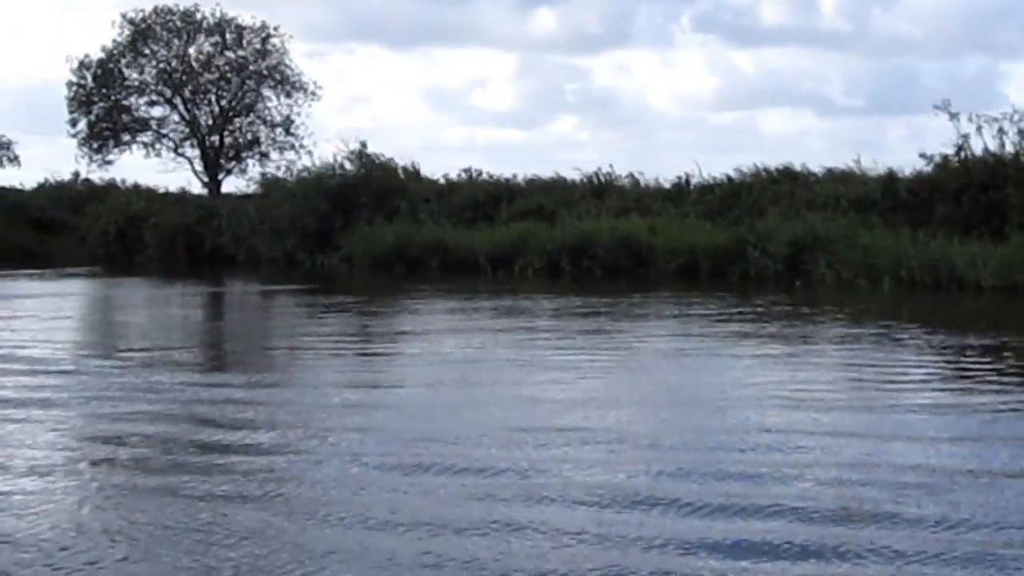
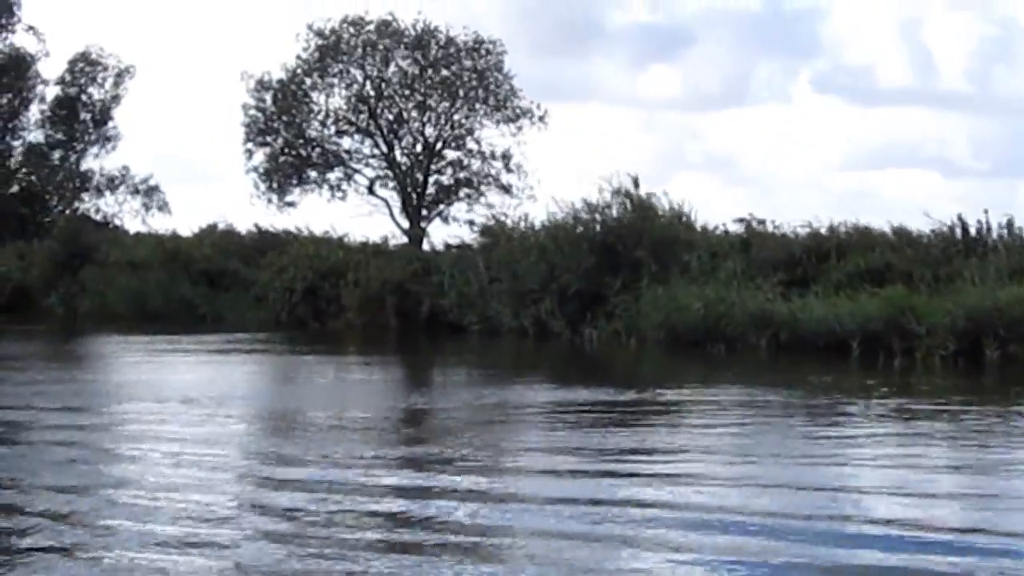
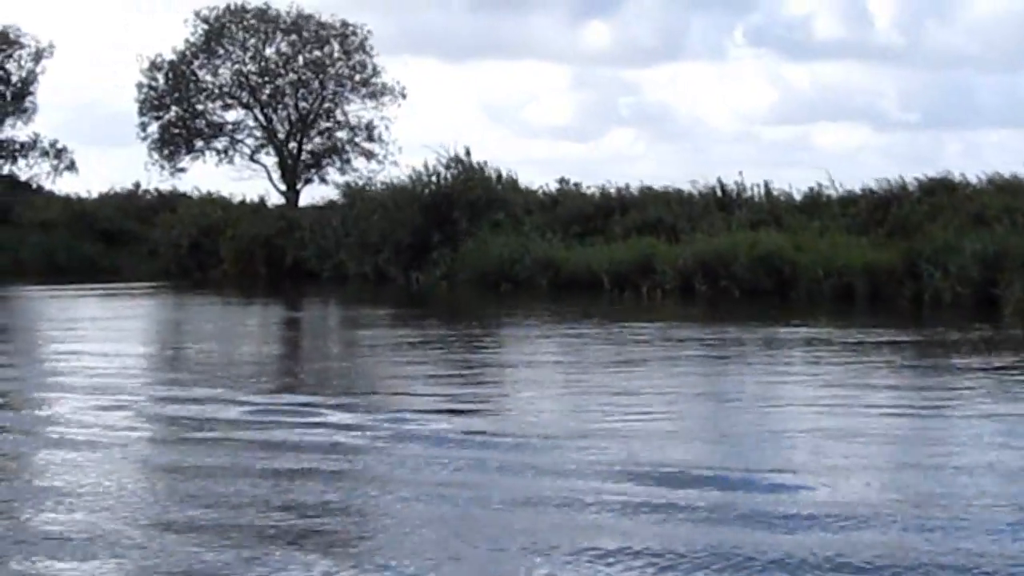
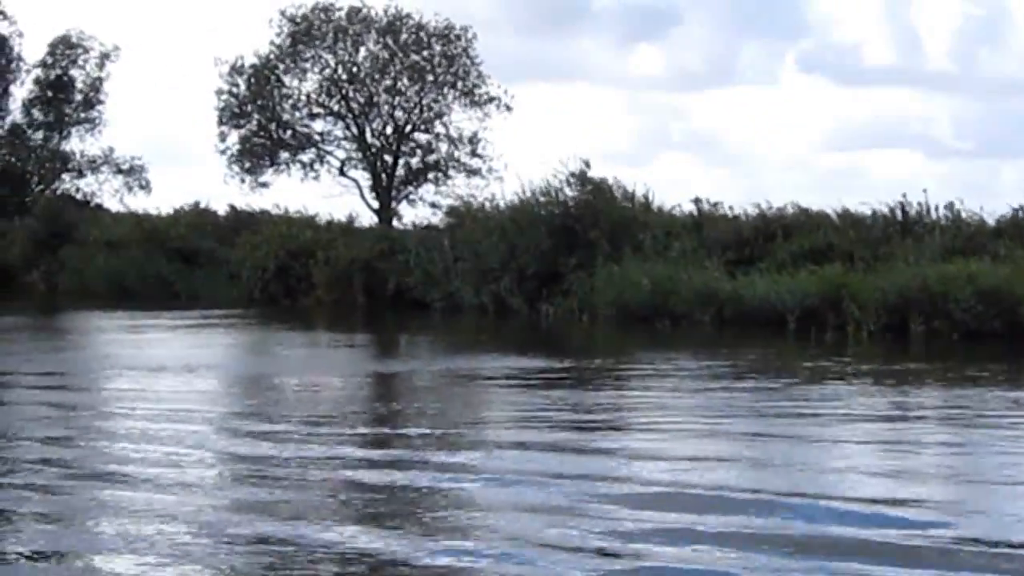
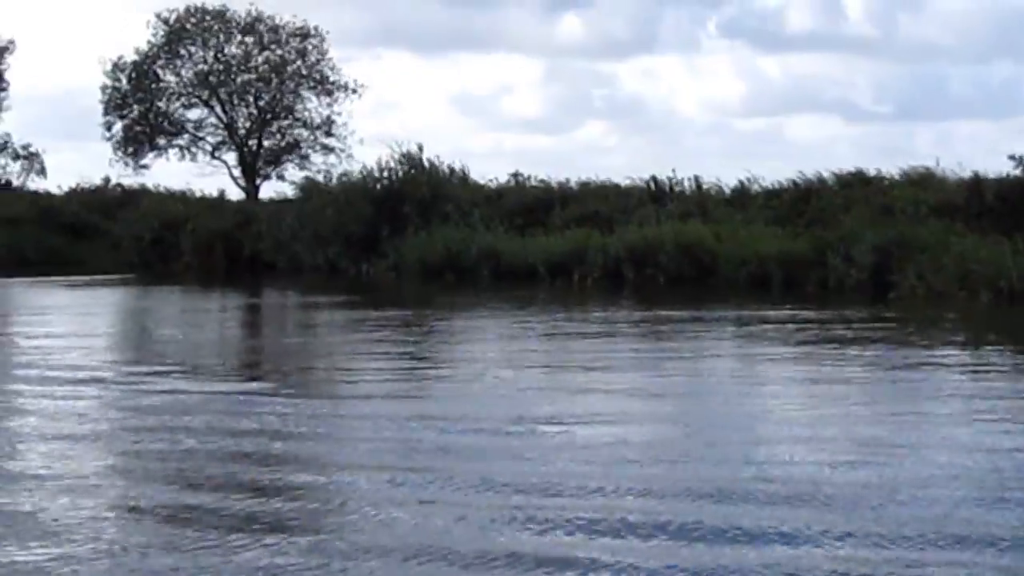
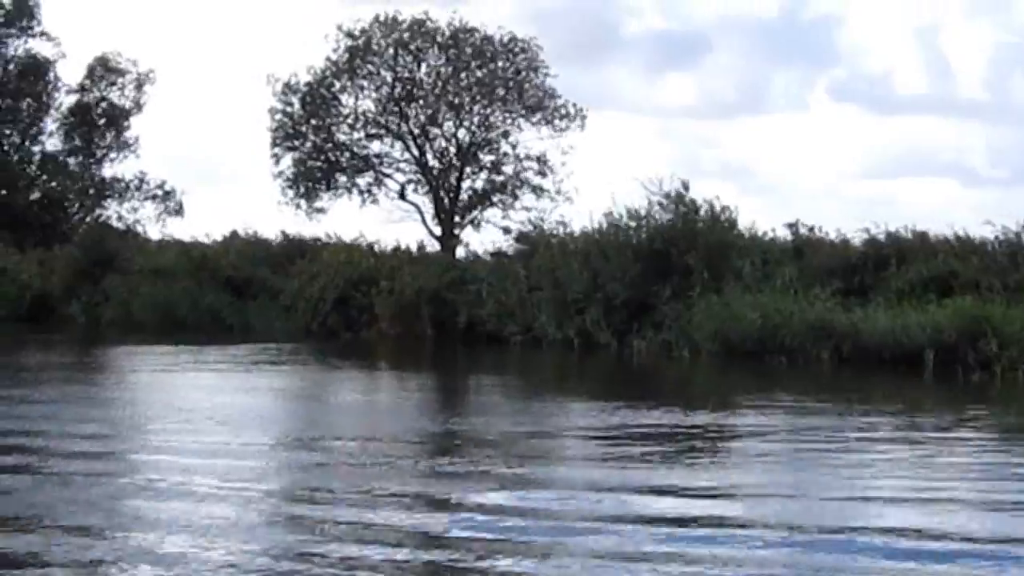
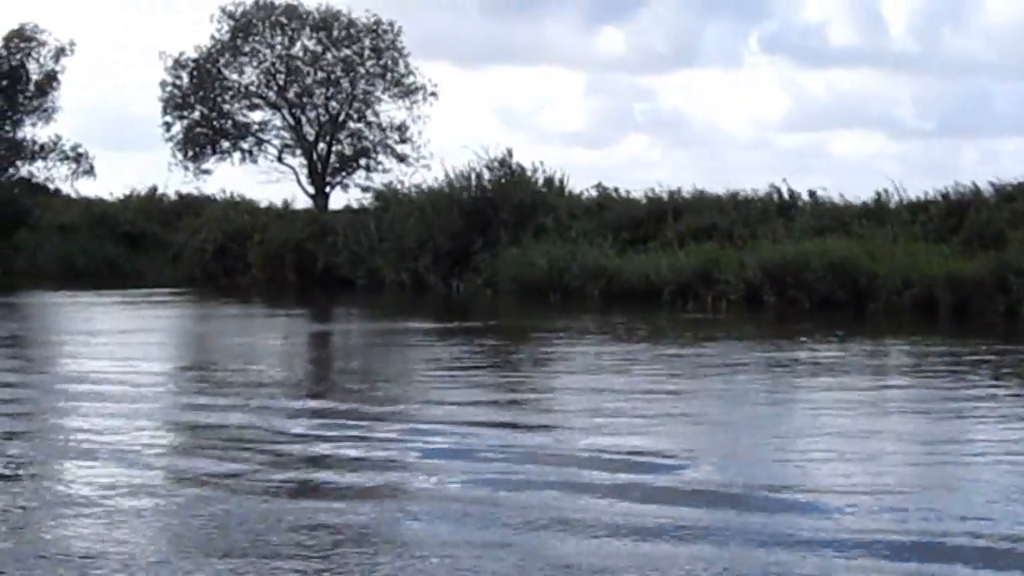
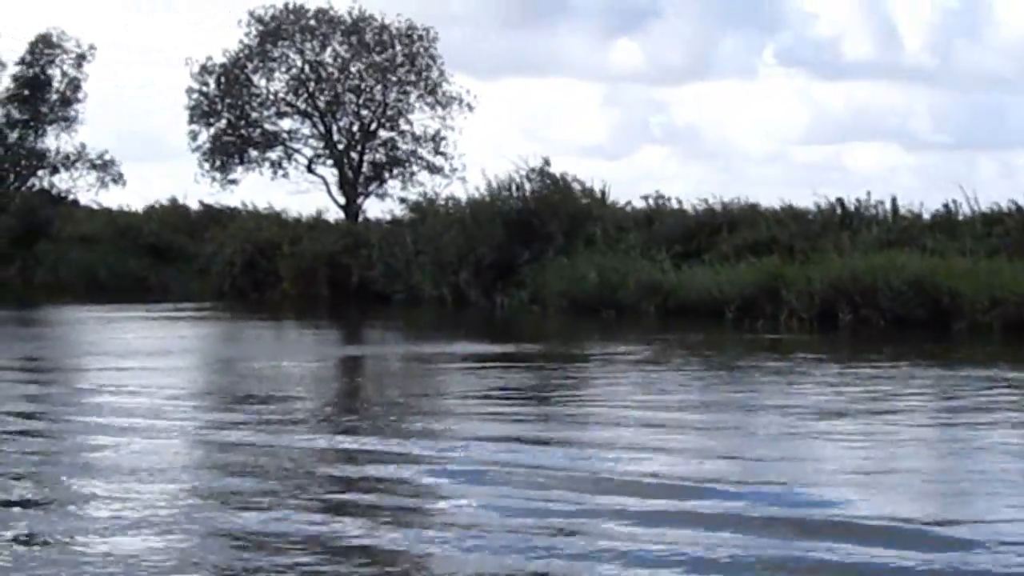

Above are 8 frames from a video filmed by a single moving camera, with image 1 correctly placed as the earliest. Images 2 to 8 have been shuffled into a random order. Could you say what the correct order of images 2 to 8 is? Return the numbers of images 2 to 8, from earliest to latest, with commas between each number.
5, 3, 7, 8, 4, 2, 6
